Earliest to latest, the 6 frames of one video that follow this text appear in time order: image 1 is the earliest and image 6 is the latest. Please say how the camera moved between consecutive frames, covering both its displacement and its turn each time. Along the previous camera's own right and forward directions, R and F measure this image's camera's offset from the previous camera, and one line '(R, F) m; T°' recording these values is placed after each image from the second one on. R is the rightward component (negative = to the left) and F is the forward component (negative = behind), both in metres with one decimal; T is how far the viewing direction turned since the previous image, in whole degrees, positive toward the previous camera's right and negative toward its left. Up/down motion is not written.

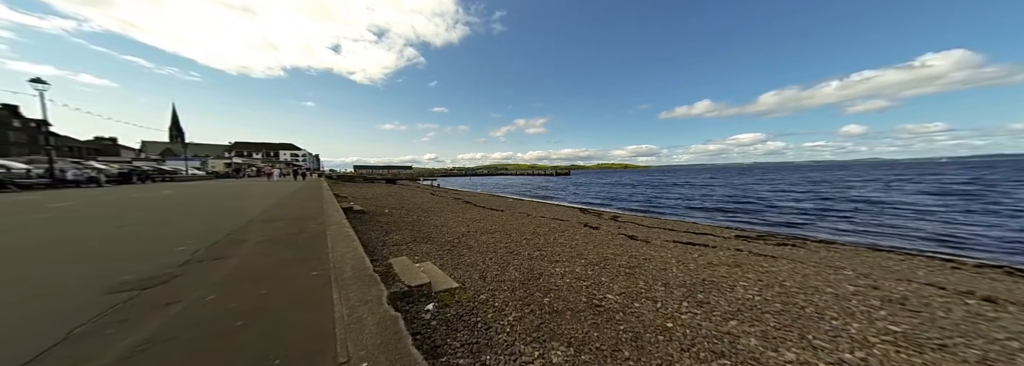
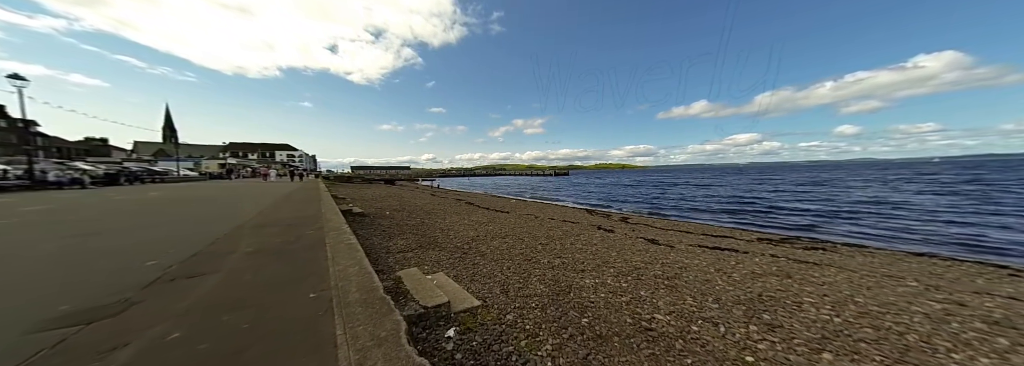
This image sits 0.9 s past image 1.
(-0.4, +0.5) m; 0°
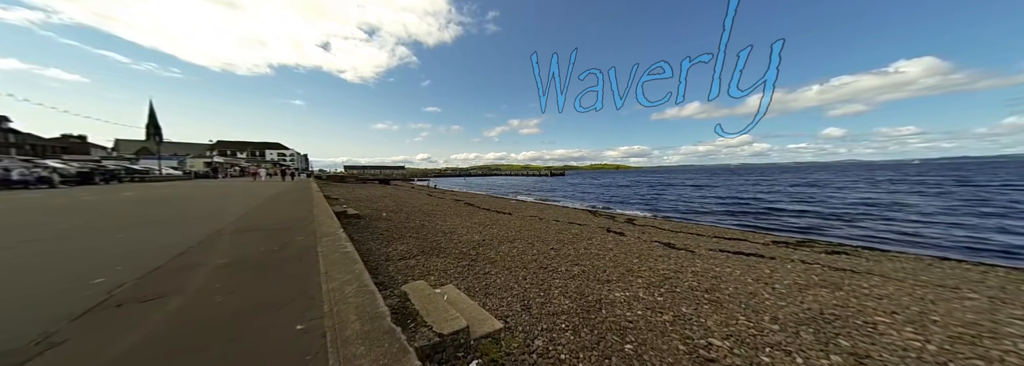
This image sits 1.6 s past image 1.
(-0.4, +0.5) m; +1°
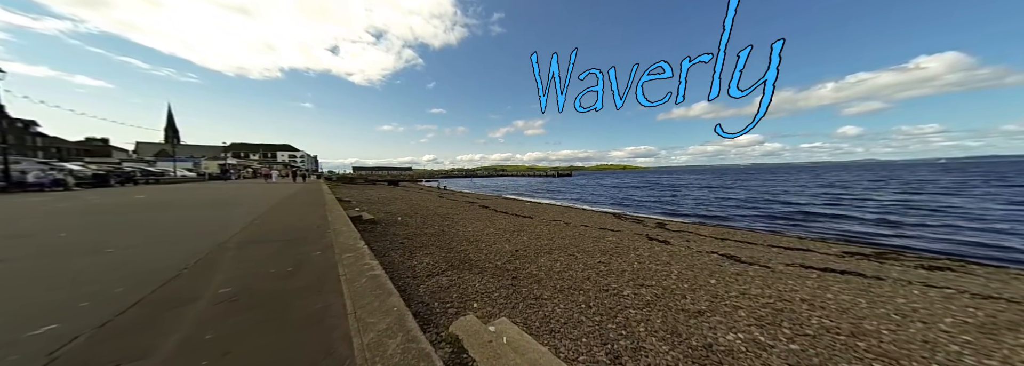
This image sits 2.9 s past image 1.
(-0.8, +0.8) m; -1°
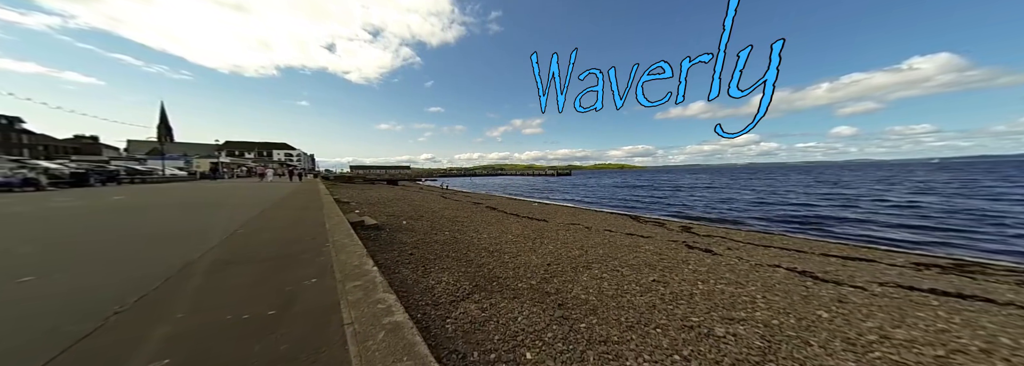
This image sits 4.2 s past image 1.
(-0.7, +1.0) m; 0°
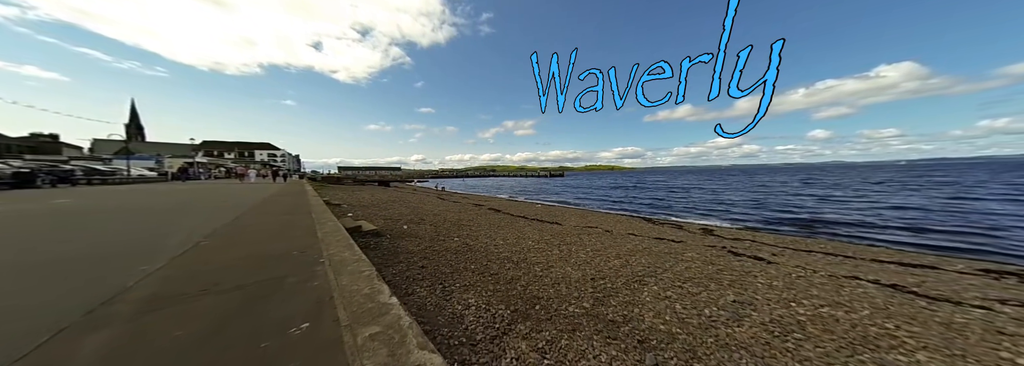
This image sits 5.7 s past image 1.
(-0.9, +1.0) m; +2°
